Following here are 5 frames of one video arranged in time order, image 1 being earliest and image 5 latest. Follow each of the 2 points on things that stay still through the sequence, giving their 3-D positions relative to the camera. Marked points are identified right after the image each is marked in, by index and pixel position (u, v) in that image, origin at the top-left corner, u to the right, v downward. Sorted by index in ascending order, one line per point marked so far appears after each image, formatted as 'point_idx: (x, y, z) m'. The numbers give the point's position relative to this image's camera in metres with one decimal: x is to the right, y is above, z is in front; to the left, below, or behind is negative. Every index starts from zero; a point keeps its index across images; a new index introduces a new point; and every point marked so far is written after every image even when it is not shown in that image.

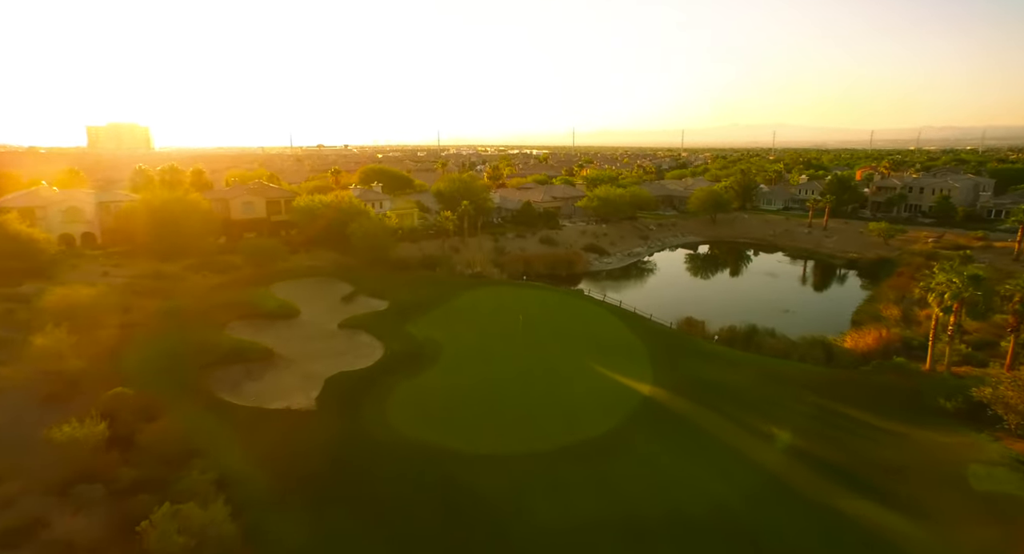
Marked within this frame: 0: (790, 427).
0: (+9.2, -5.0, +18.6) m
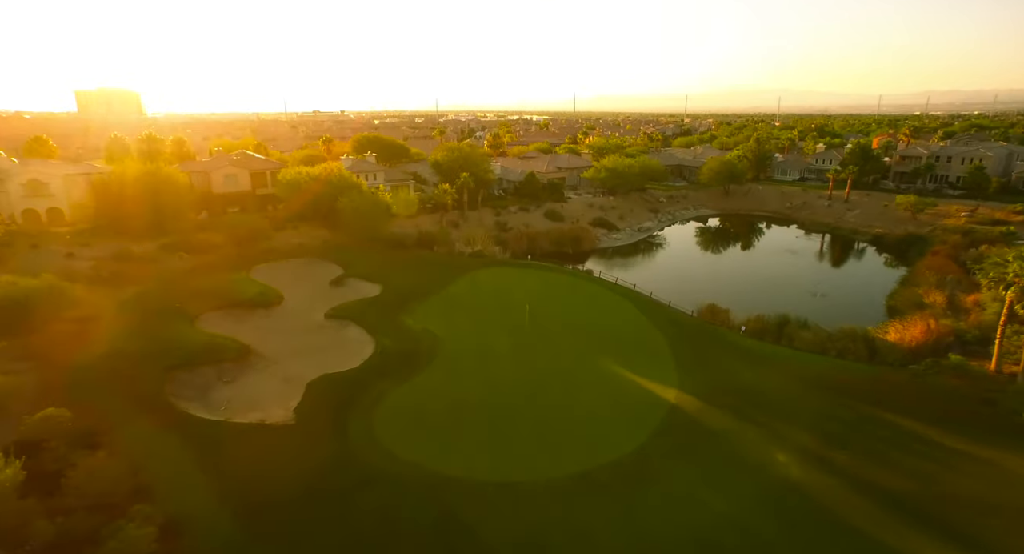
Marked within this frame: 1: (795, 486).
0: (+9.4, -4.8, +16.2) m
1: (+7.3, -5.4, +14.4) m
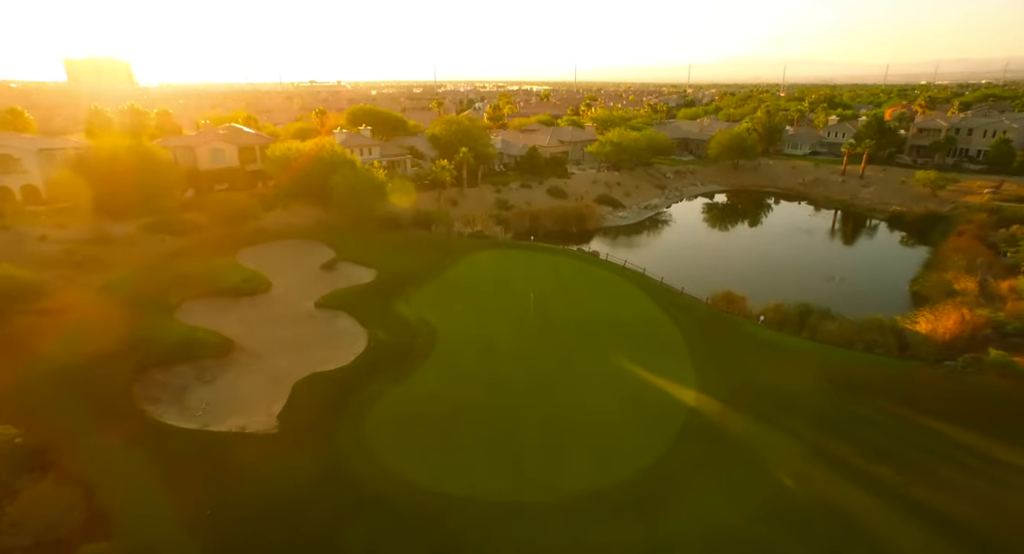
0: (+9.6, -4.6, +14.8) m
1: (+7.4, -5.3, +13.0) m
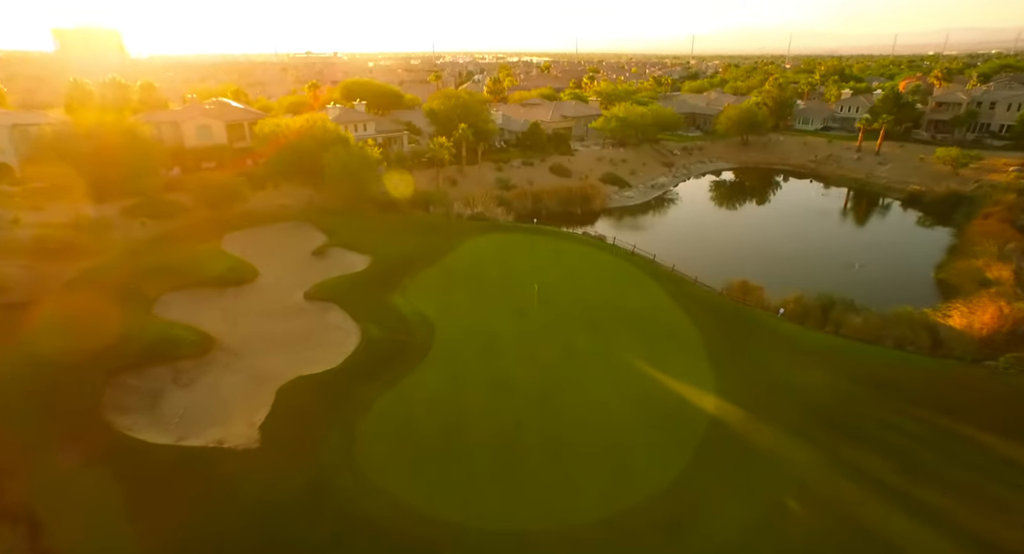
0: (+9.7, -4.5, +13.5) m
1: (+7.5, -5.3, +11.7) m
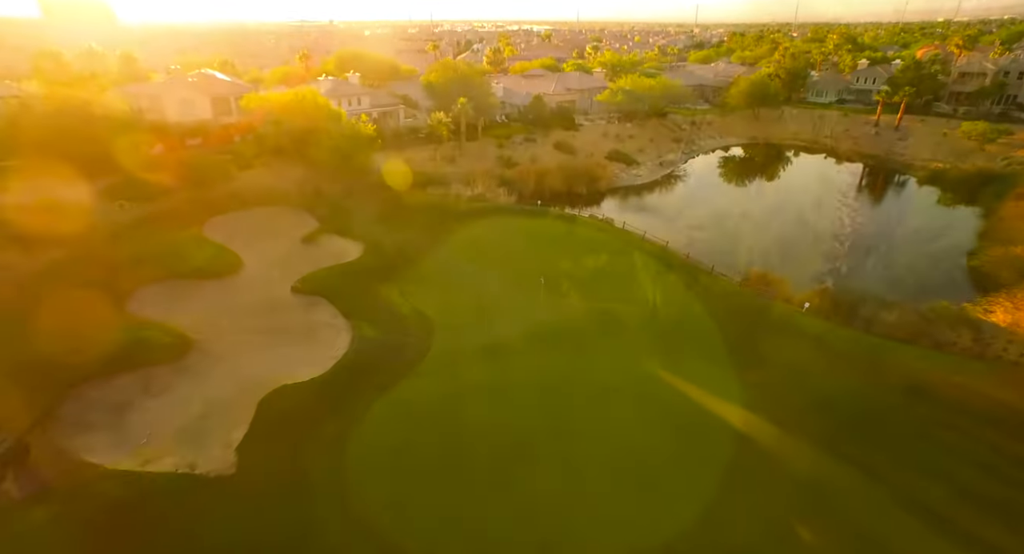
0: (+9.9, -4.6, +12.0) m
1: (+7.7, -5.4, +10.4) m
